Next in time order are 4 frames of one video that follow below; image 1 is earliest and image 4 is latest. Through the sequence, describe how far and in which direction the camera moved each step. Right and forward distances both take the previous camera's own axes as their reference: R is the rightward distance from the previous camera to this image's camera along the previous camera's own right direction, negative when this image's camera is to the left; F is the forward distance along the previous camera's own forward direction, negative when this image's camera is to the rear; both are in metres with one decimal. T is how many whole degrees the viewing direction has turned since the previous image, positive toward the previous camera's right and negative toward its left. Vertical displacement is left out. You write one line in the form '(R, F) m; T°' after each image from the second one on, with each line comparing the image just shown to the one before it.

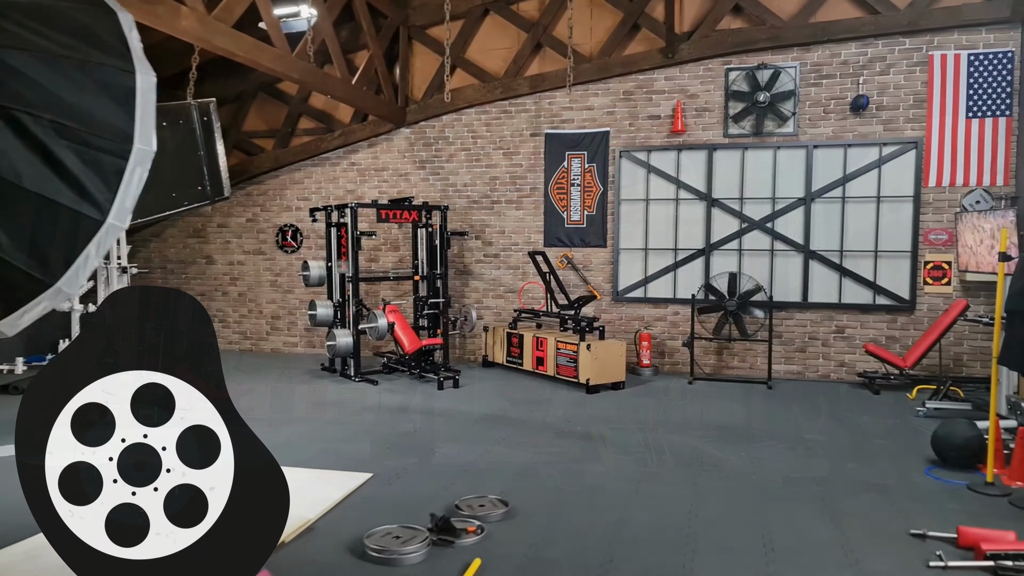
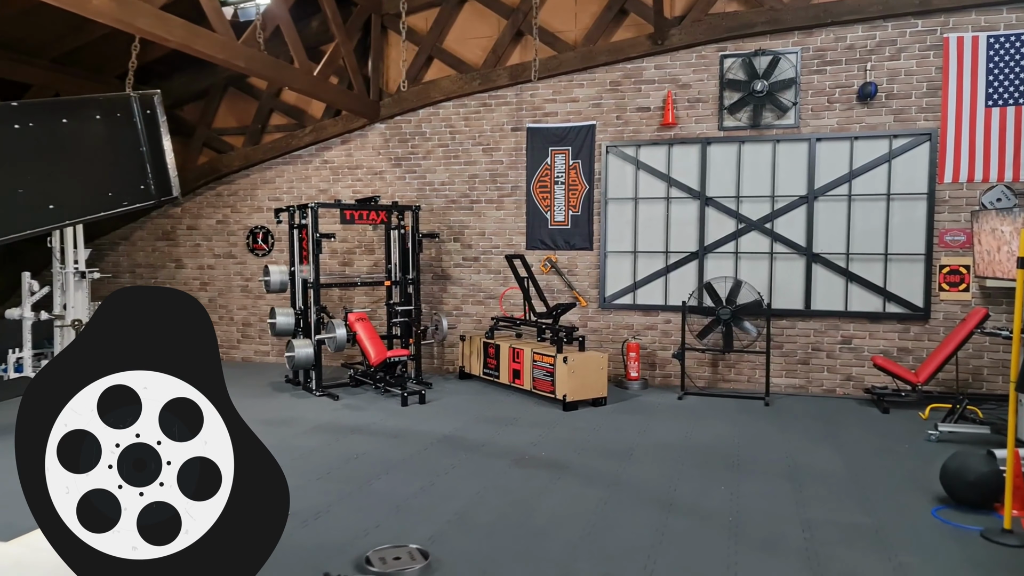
(+0.4, +0.5) m; -2°
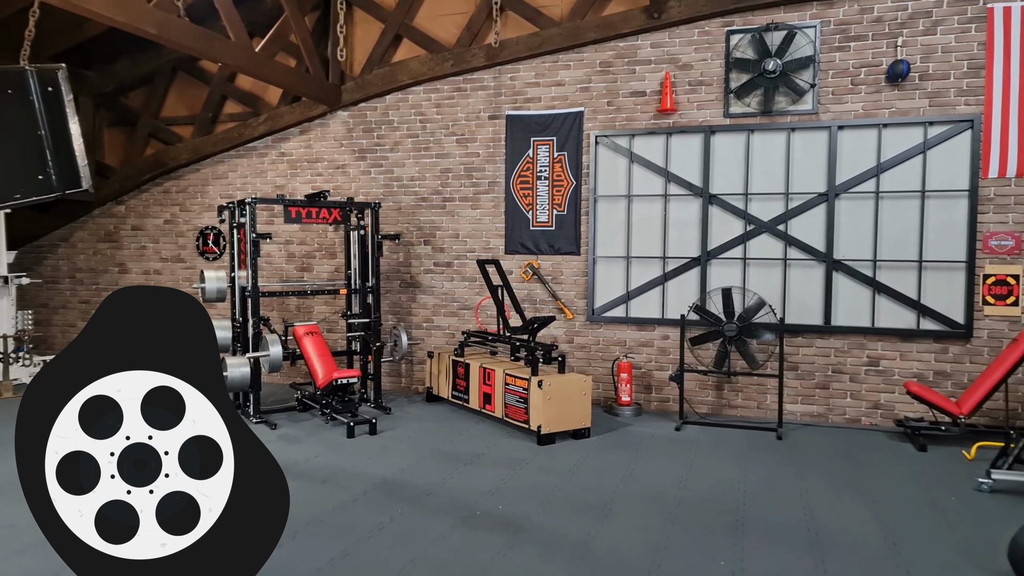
(+0.3, +0.9) m; -1°
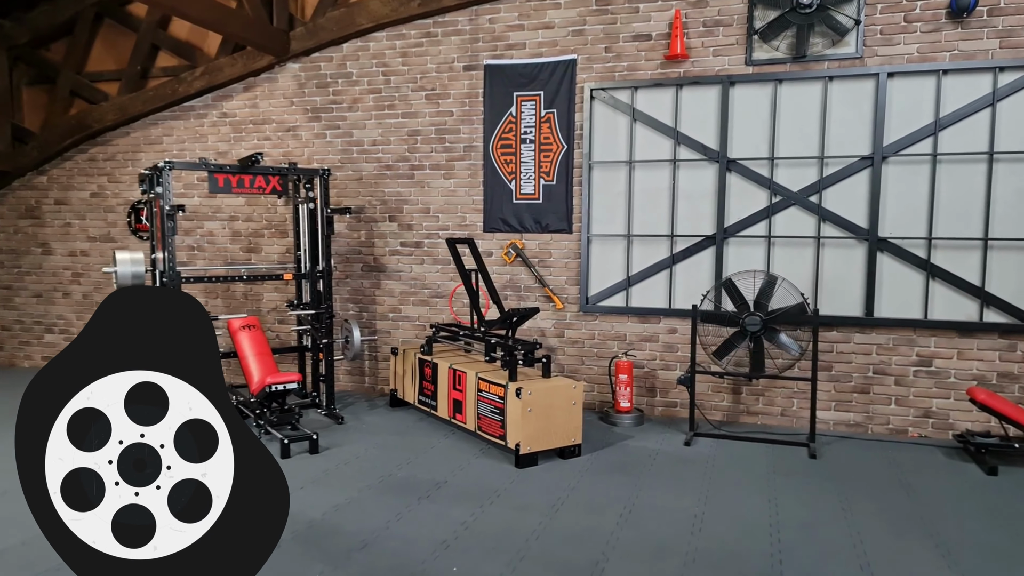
(+0.2, +1.0) m; 0°
